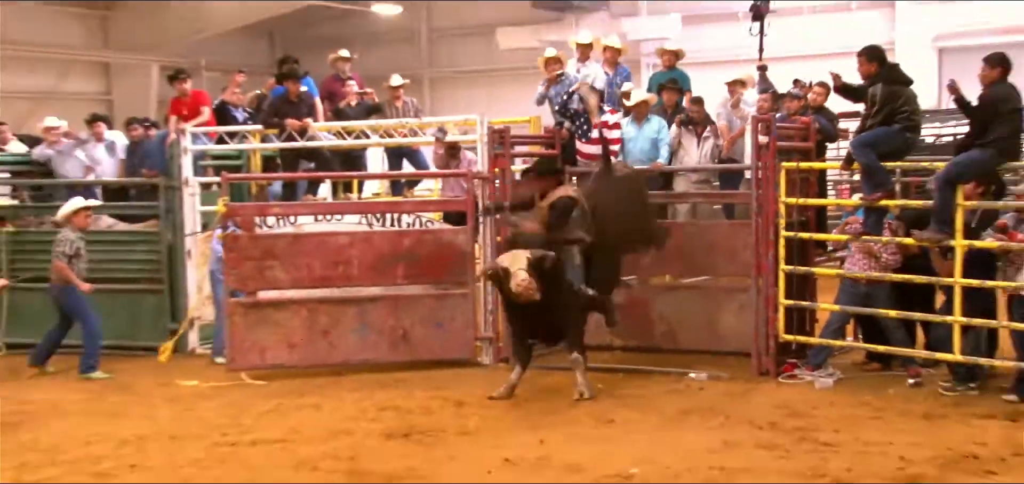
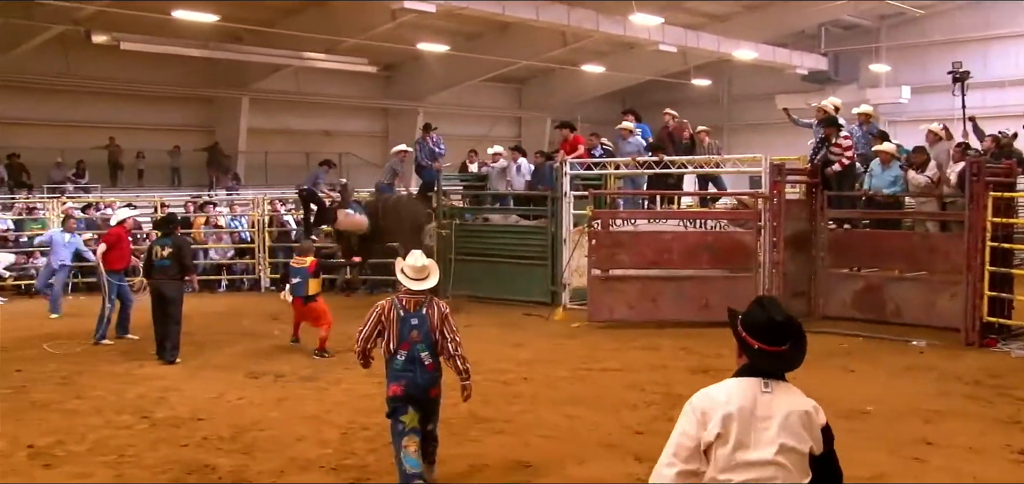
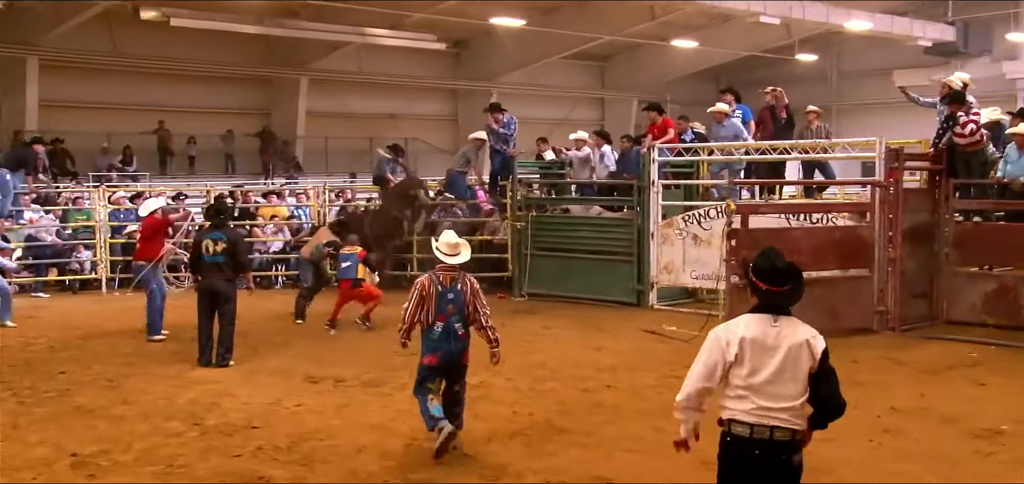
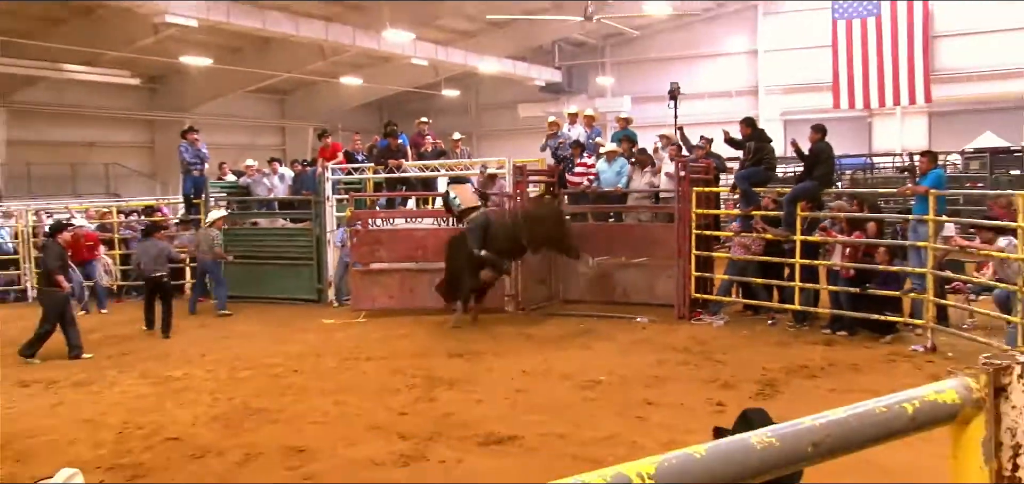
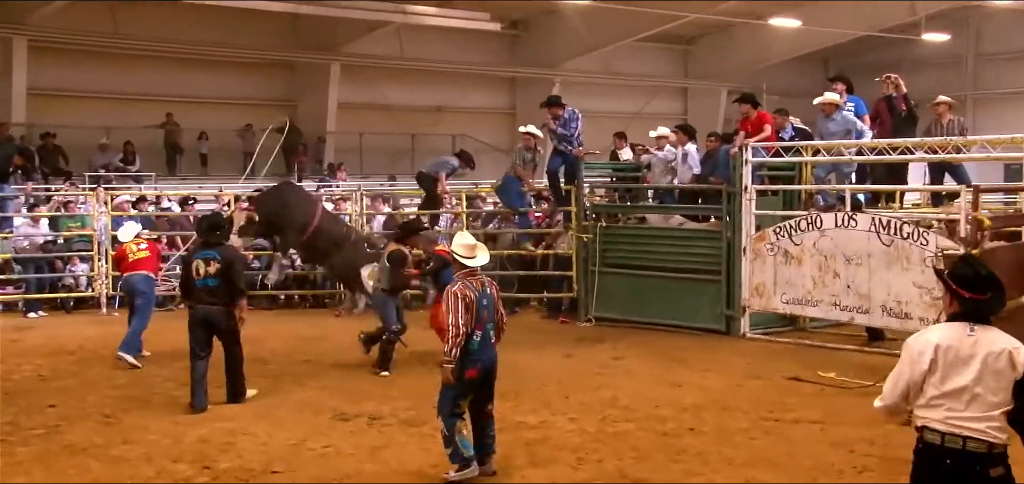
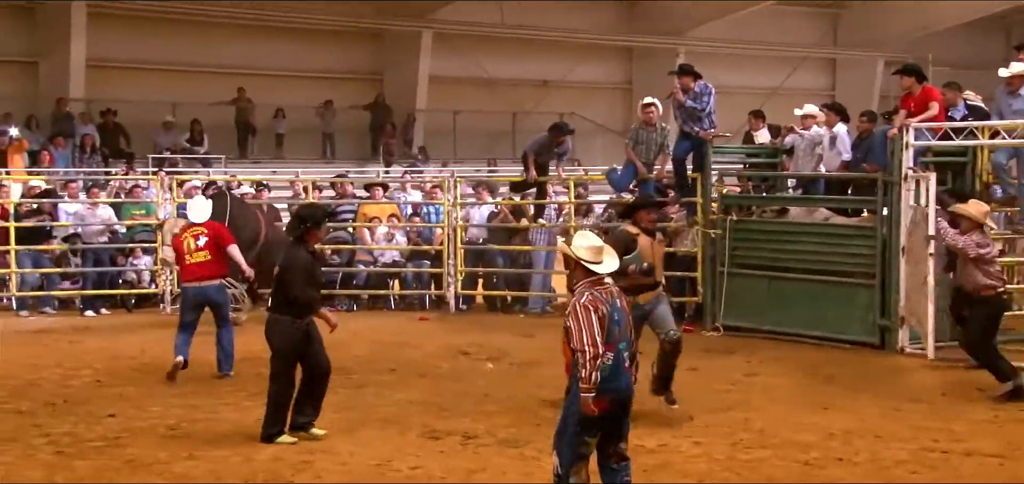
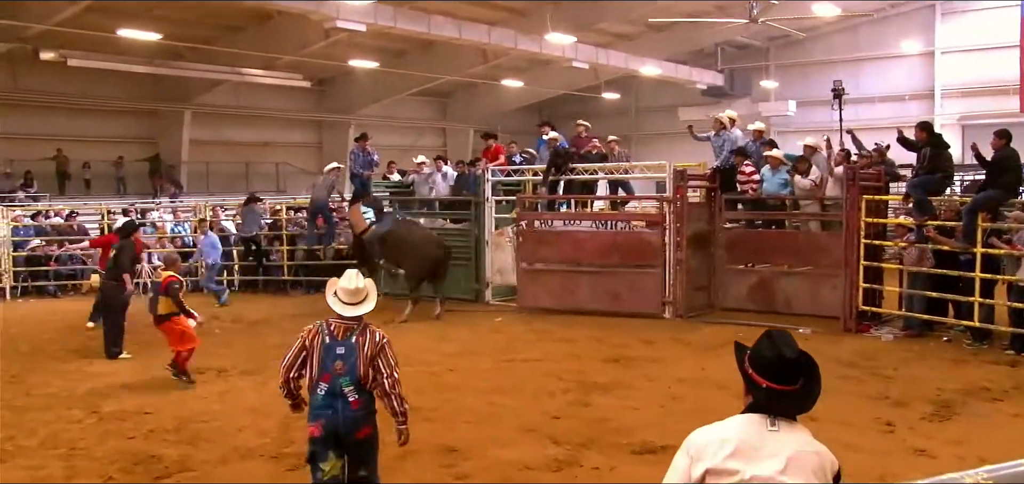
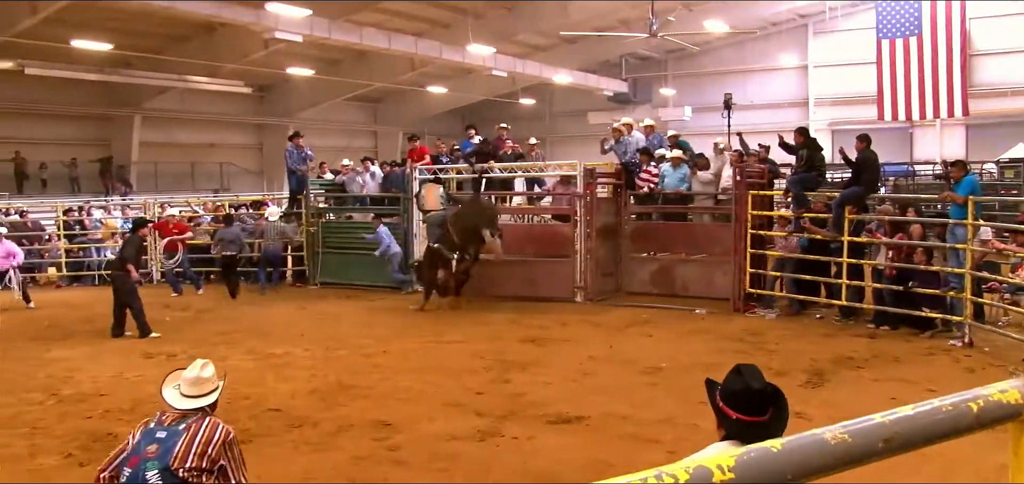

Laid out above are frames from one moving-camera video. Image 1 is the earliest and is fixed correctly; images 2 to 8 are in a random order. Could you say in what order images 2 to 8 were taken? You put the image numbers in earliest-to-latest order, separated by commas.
4, 8, 7, 2, 3, 5, 6
